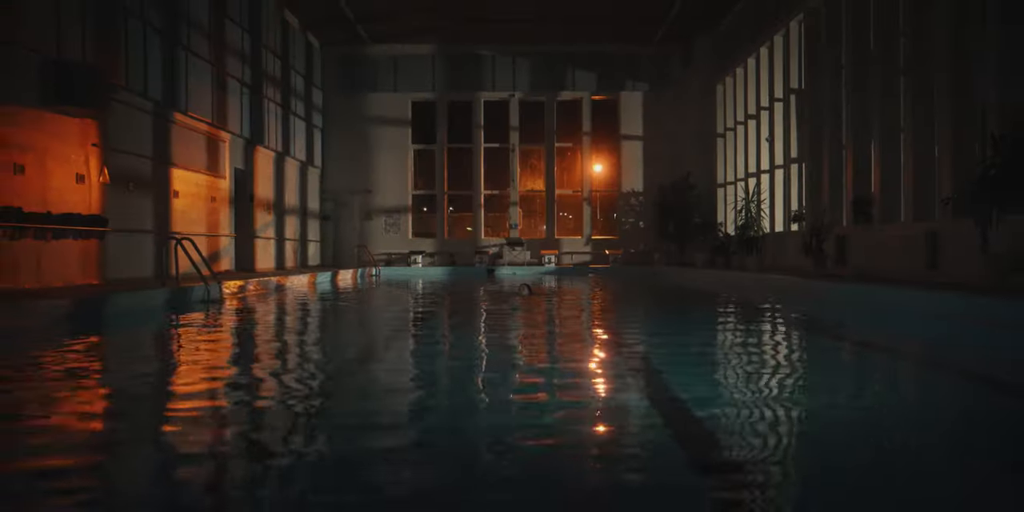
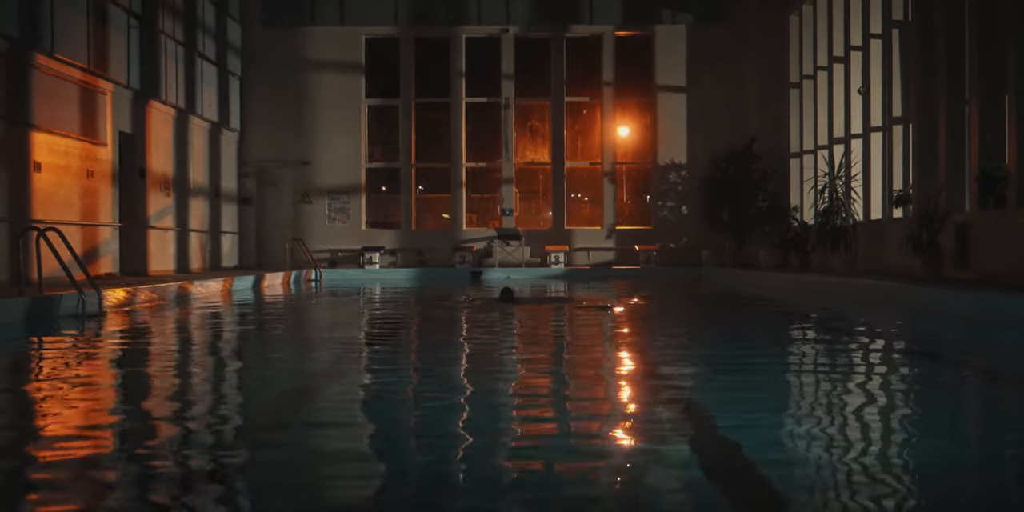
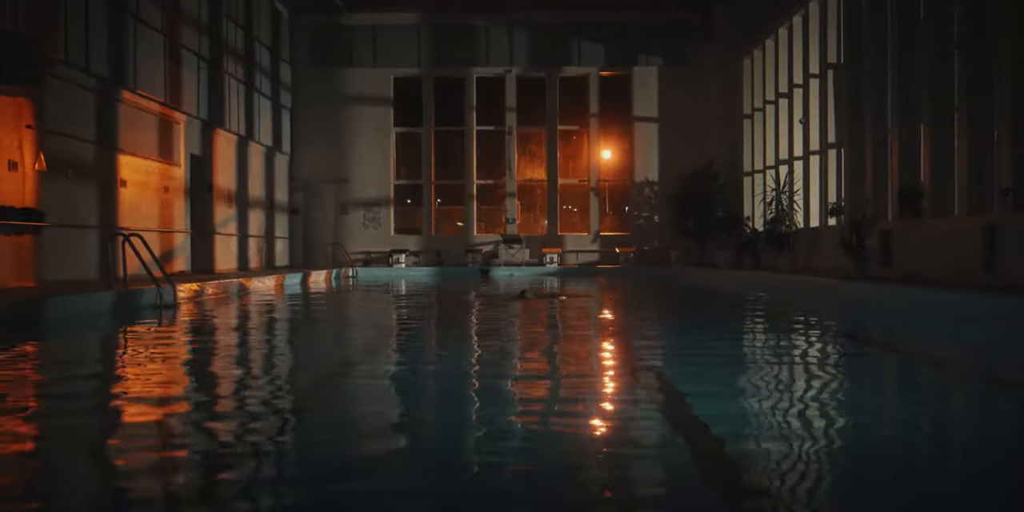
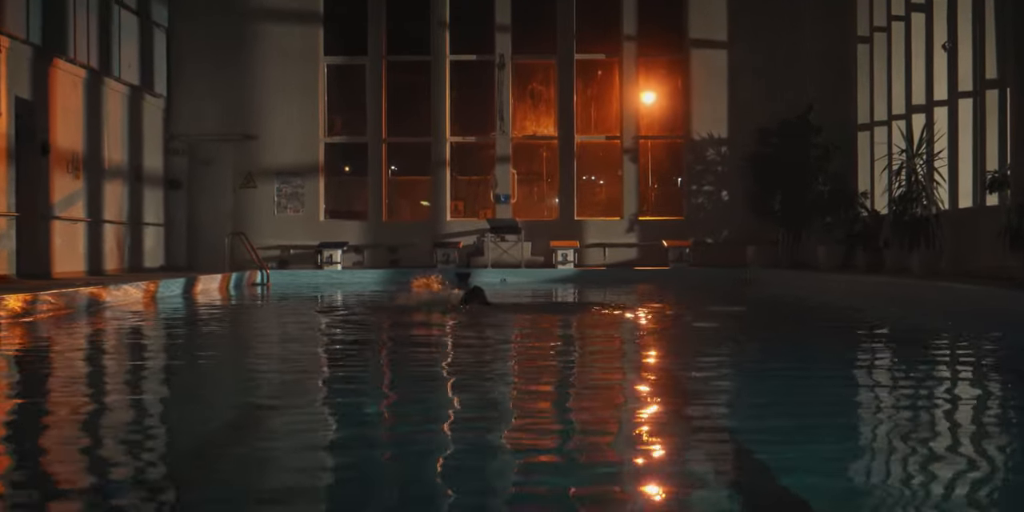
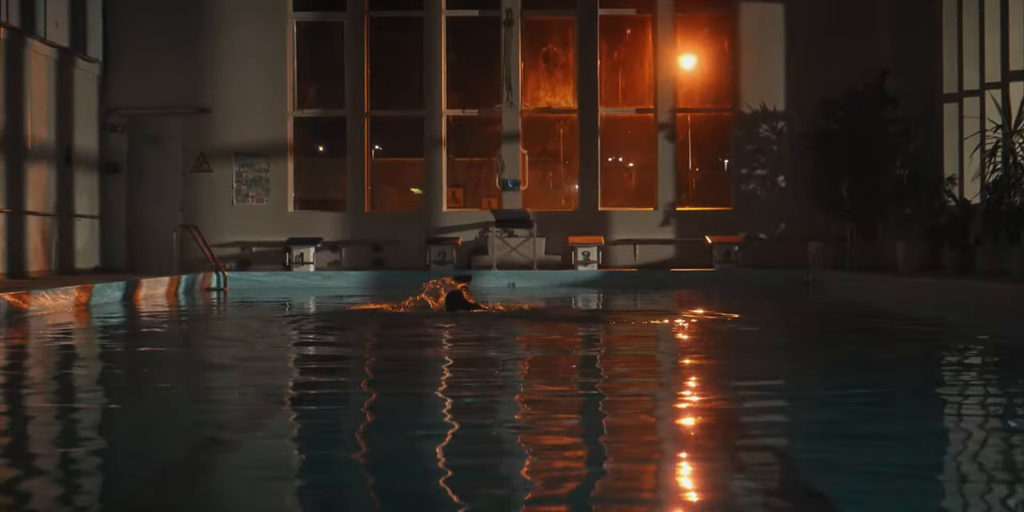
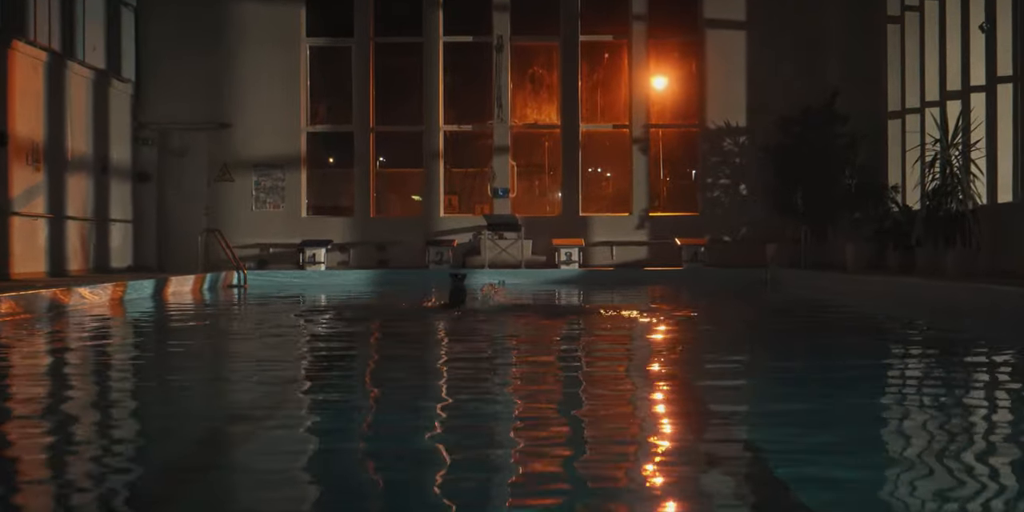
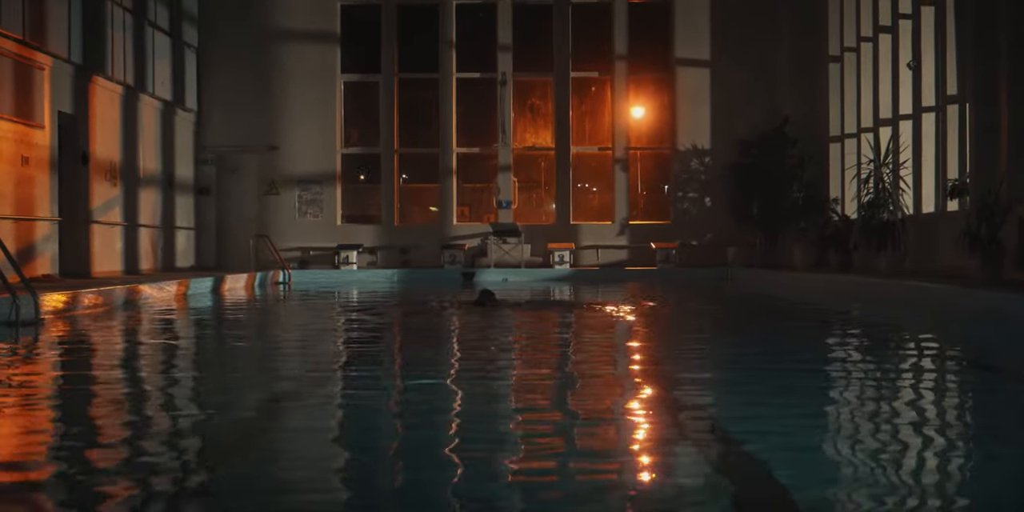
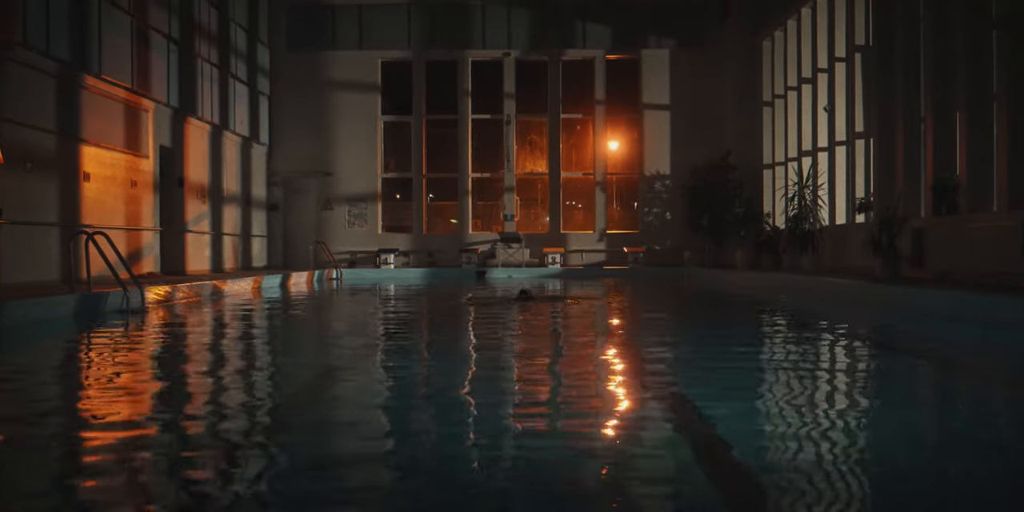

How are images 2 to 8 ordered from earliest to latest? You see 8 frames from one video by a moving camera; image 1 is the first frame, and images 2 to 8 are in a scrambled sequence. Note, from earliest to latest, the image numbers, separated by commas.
3, 8, 2, 7, 4, 6, 5
